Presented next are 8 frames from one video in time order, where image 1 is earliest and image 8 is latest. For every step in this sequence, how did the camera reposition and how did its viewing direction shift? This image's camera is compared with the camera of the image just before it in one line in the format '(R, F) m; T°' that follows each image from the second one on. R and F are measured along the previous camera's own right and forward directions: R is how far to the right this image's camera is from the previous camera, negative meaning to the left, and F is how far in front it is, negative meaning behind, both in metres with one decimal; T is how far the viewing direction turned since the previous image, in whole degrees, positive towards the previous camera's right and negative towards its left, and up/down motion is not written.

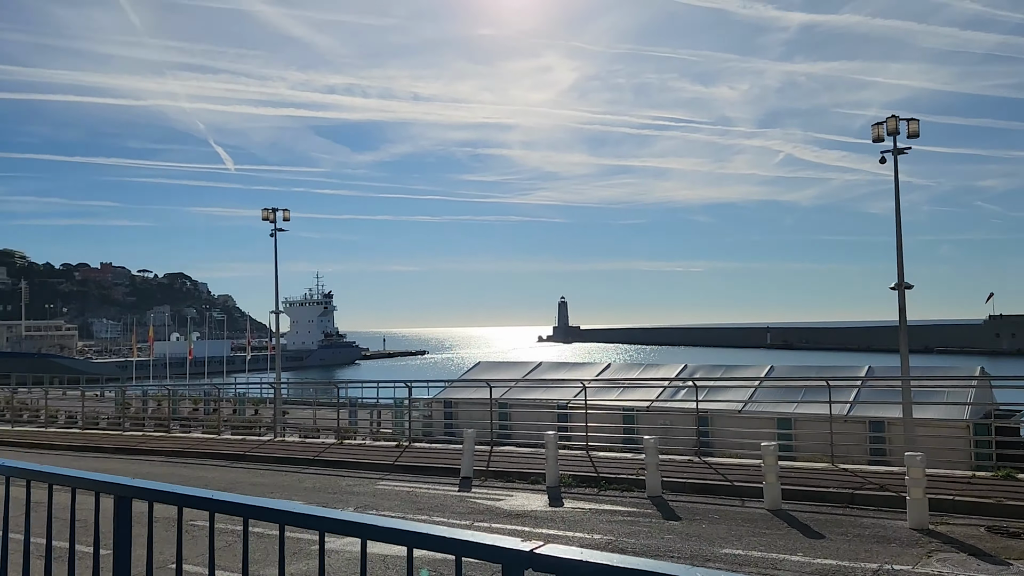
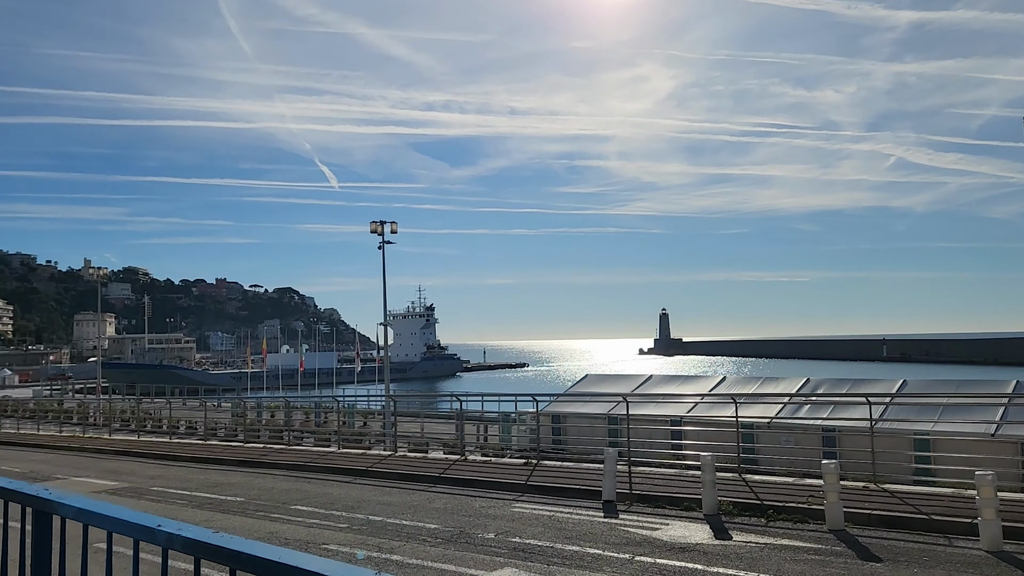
(-0.4, +0.6) m; -7°
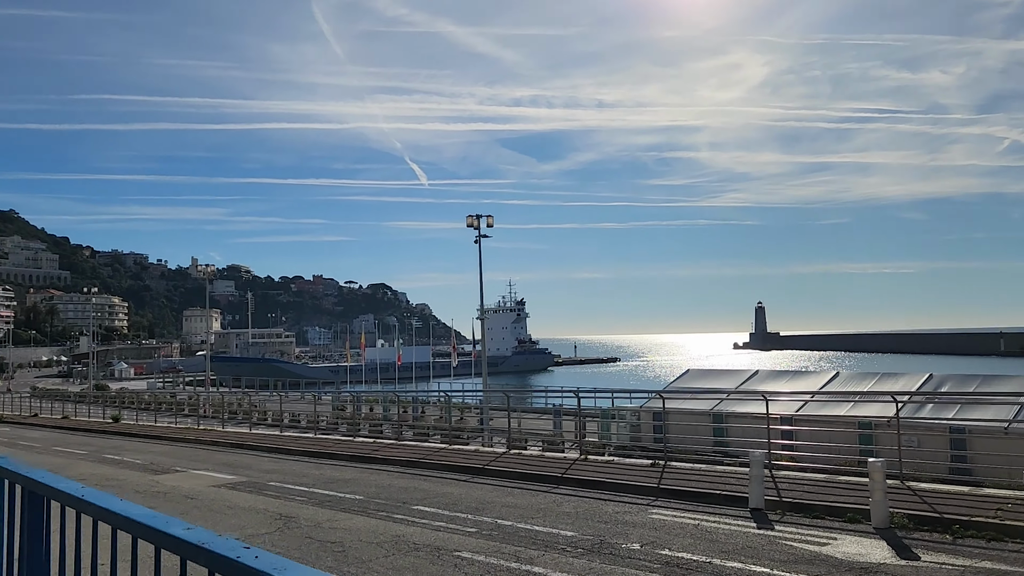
(-0.4, +0.5) m; -6°
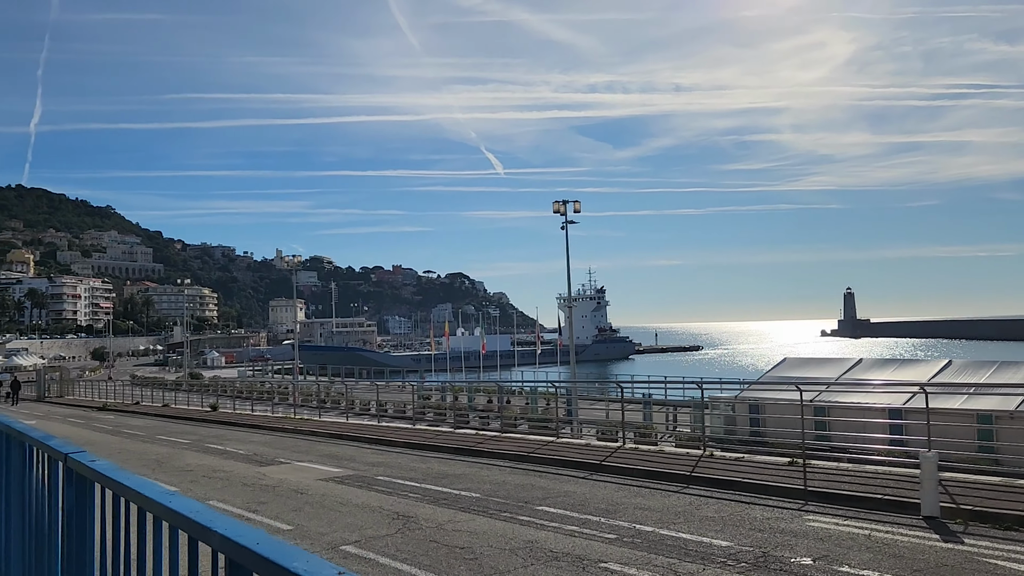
(-0.4, +0.6) m; -5°
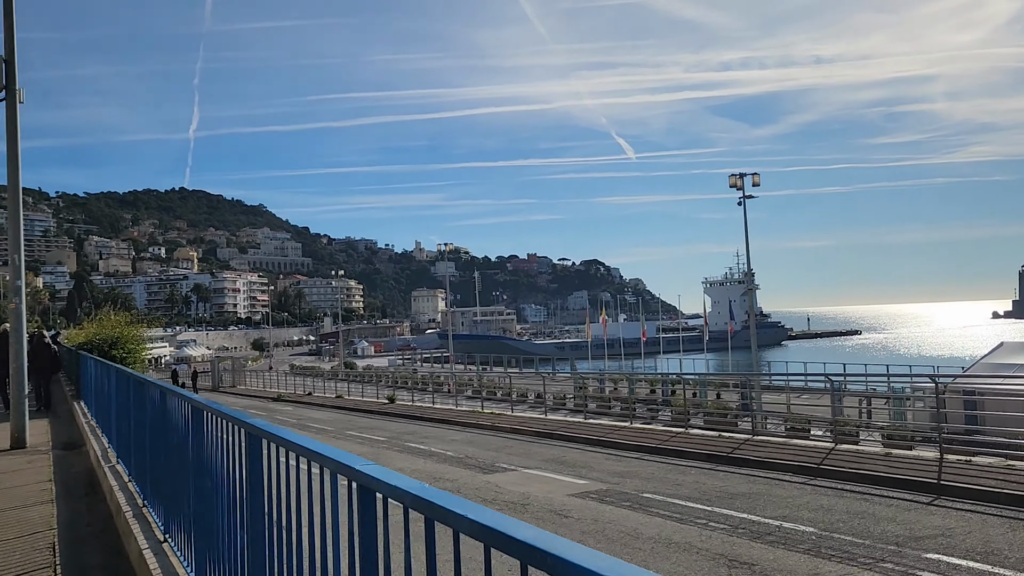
(-1.4, +1.6) m; -9°
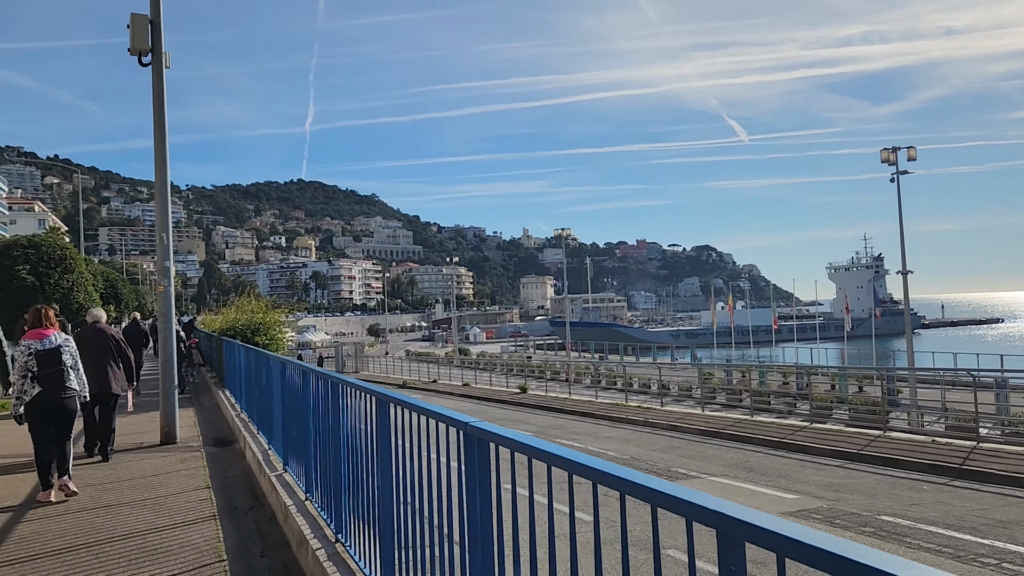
(-0.7, +1.0) m; -7°
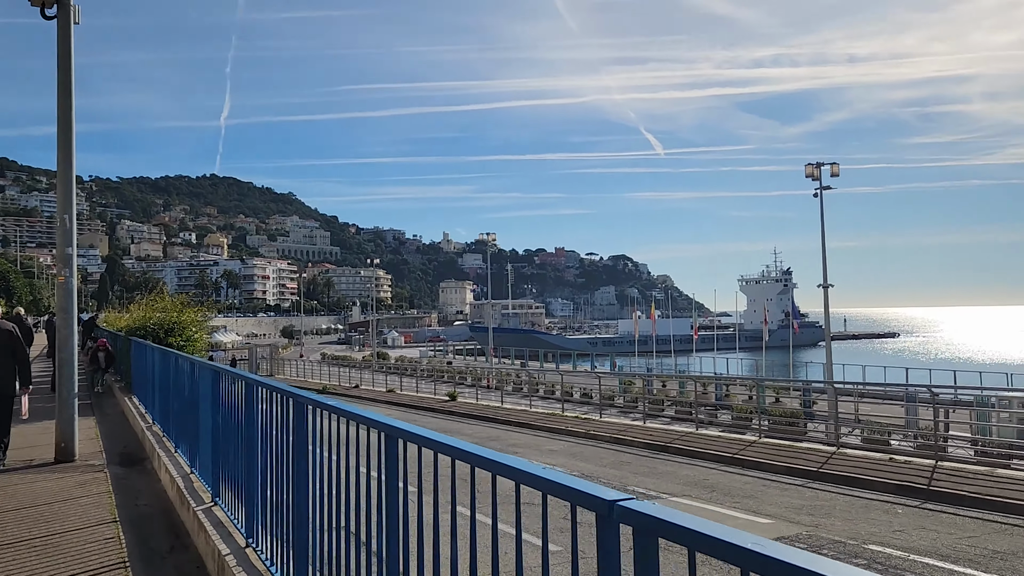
(-0.3, +0.7) m; +6°
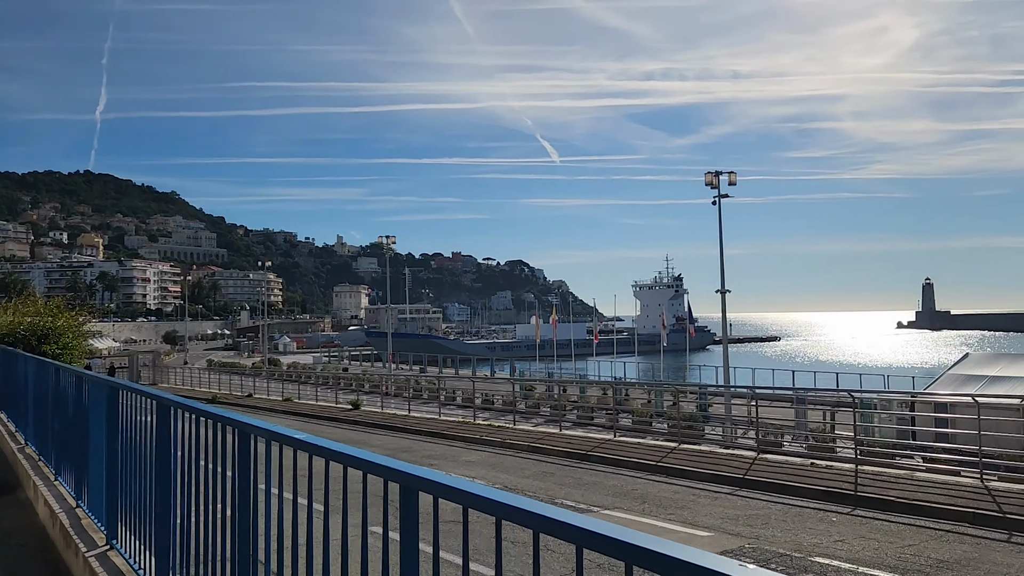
(-0.2, +0.4) m; +7°
